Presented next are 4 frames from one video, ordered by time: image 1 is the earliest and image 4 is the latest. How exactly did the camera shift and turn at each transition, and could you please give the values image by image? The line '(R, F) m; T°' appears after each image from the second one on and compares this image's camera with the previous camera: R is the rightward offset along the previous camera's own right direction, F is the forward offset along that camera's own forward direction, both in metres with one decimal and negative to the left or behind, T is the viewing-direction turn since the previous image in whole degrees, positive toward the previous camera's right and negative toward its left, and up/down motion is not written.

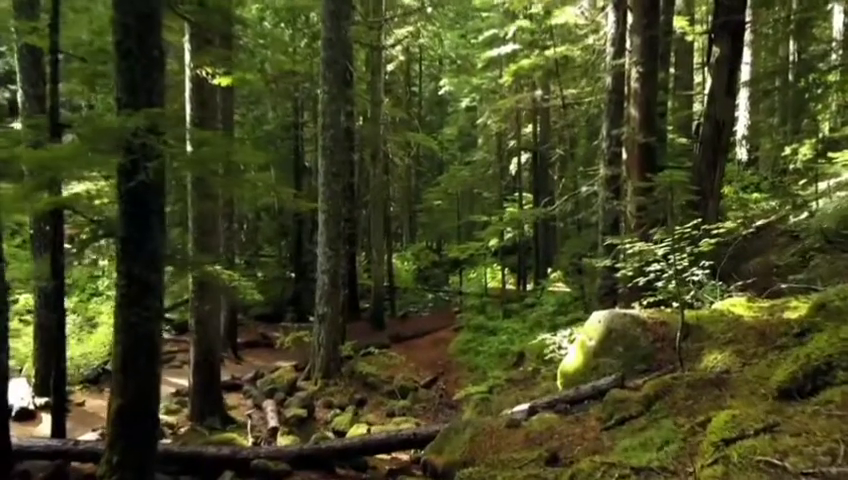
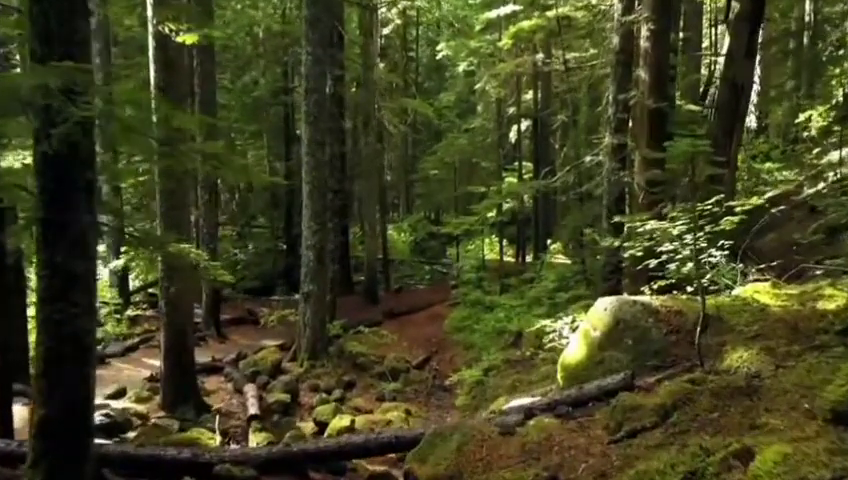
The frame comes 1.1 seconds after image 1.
(+0.2, +0.9) m; 0°
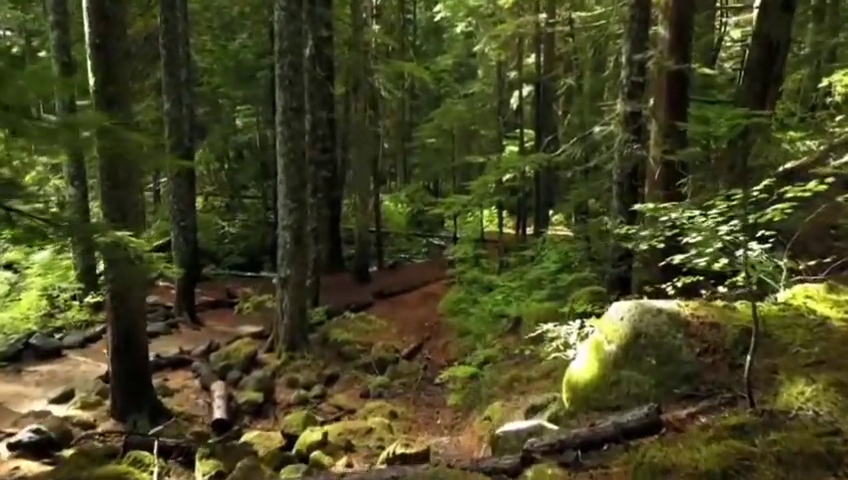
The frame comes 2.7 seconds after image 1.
(+0.2, +1.4) m; 0°
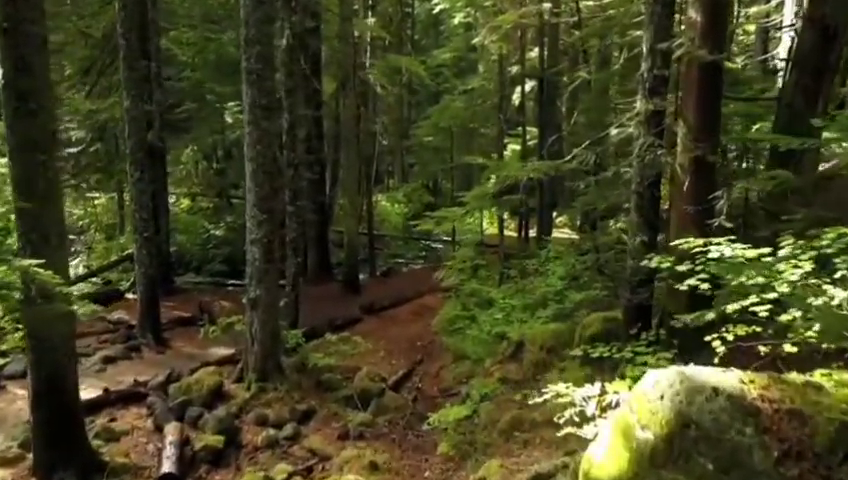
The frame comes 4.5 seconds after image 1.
(+0.2, +1.5) m; 0°
